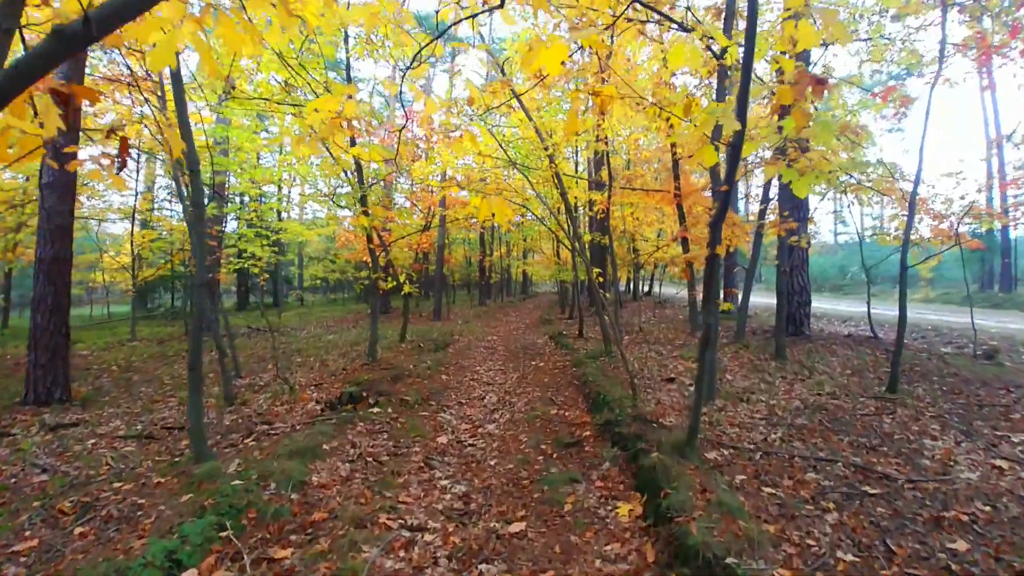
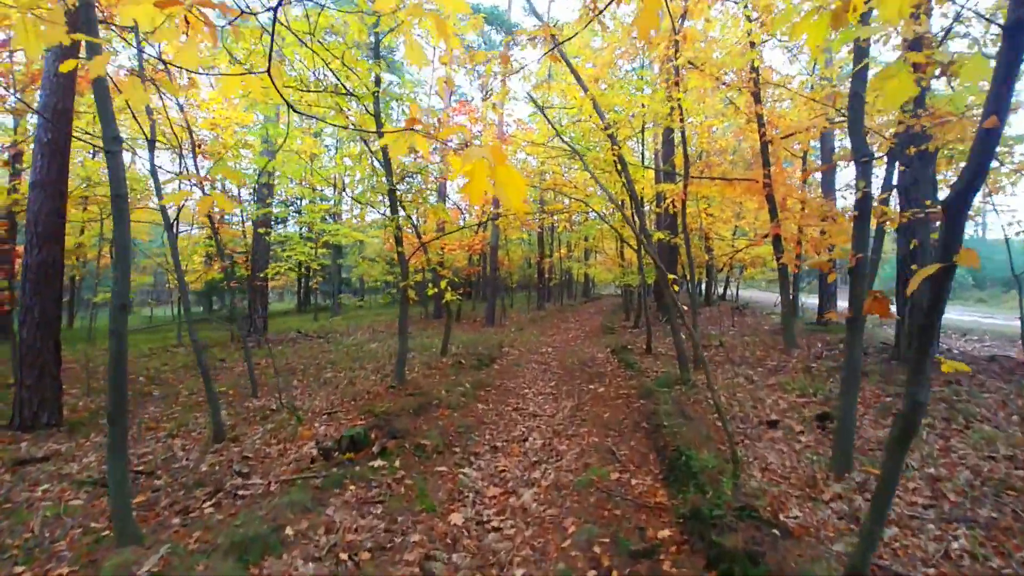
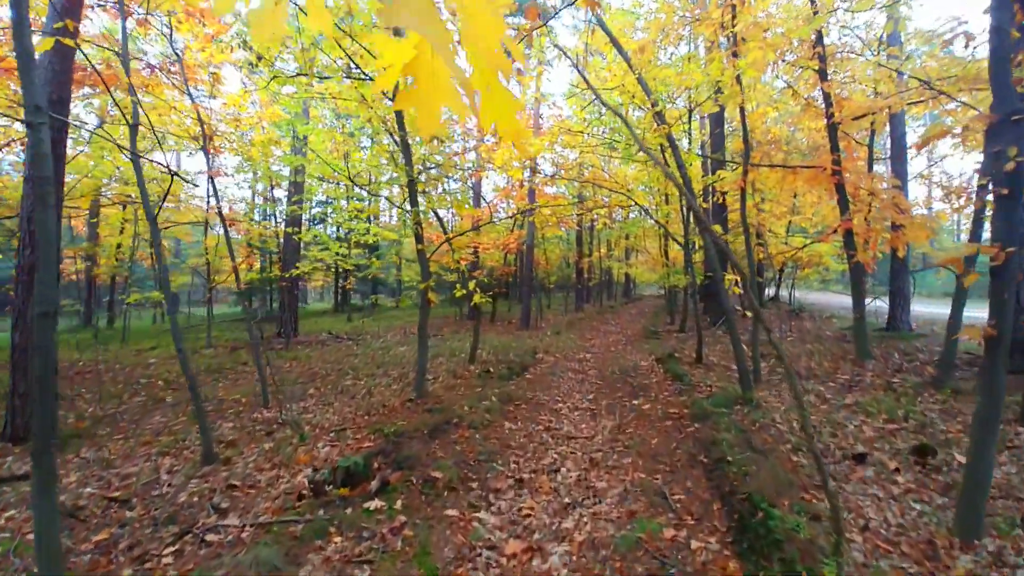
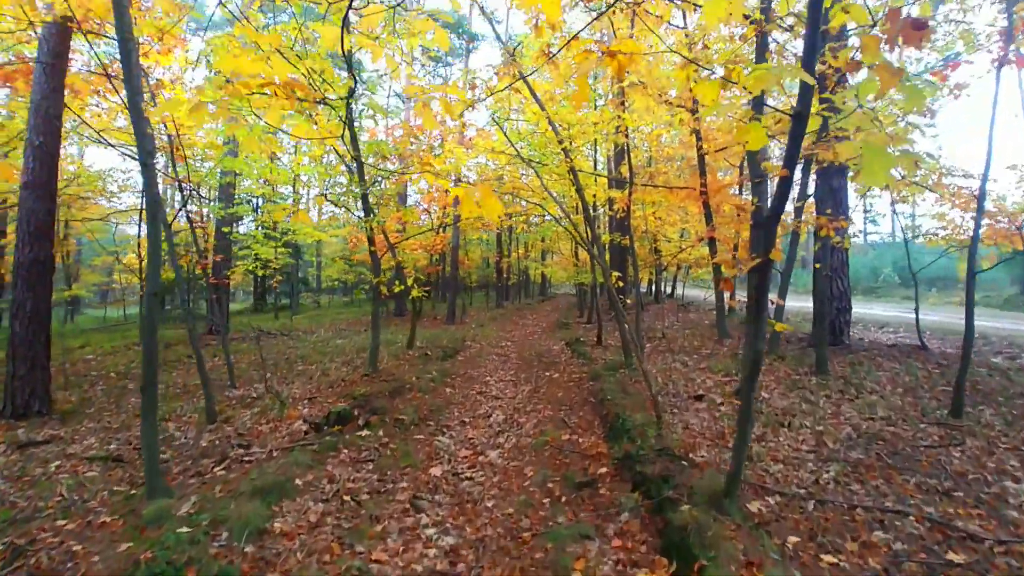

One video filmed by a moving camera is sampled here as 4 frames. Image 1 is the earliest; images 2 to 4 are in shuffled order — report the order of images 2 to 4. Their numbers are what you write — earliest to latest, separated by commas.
4, 2, 3
